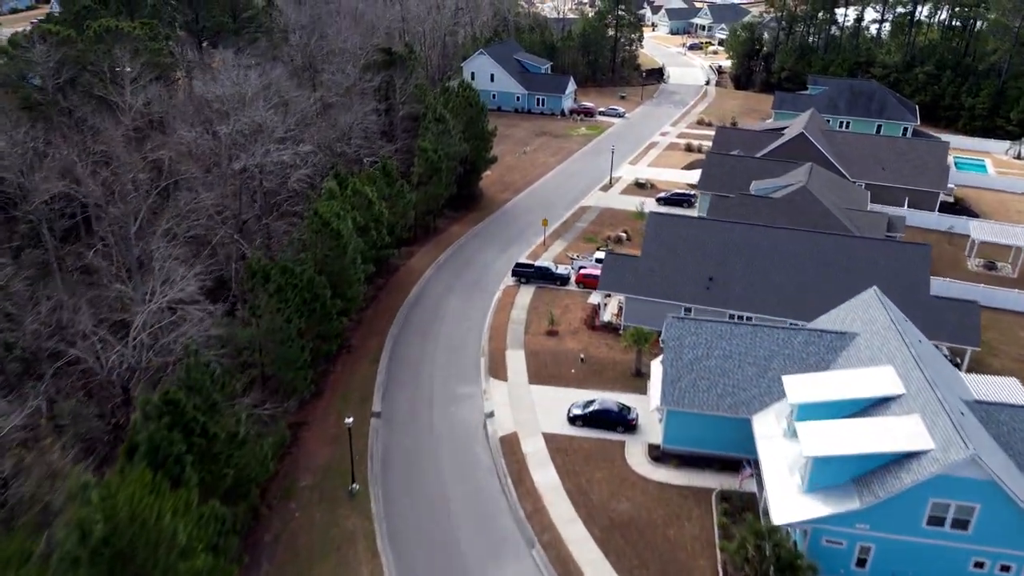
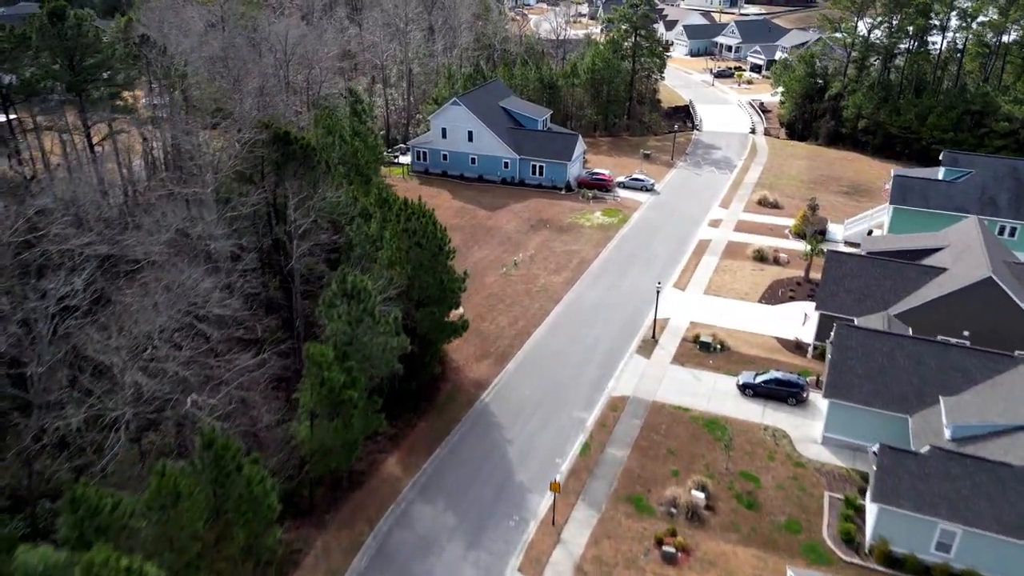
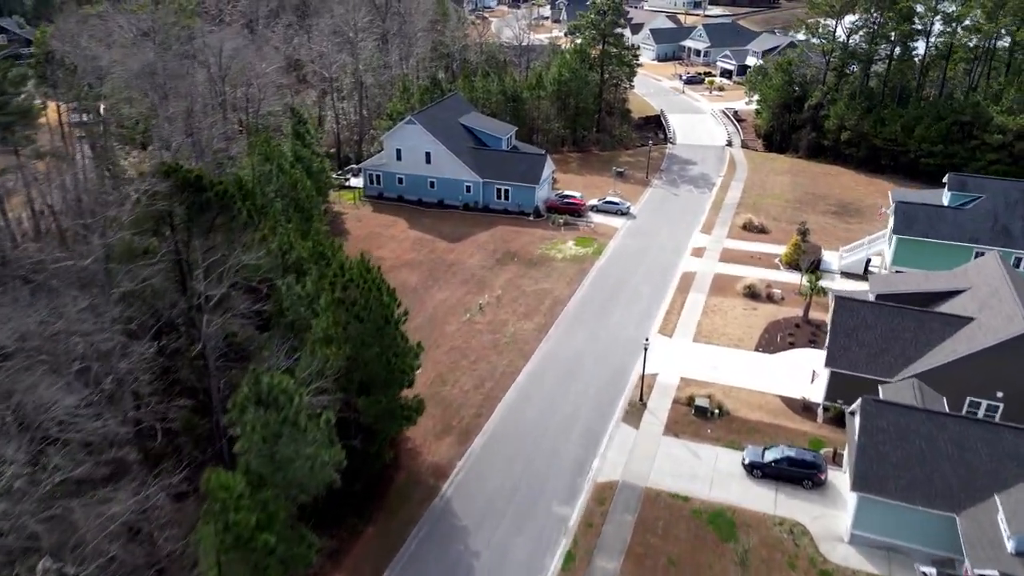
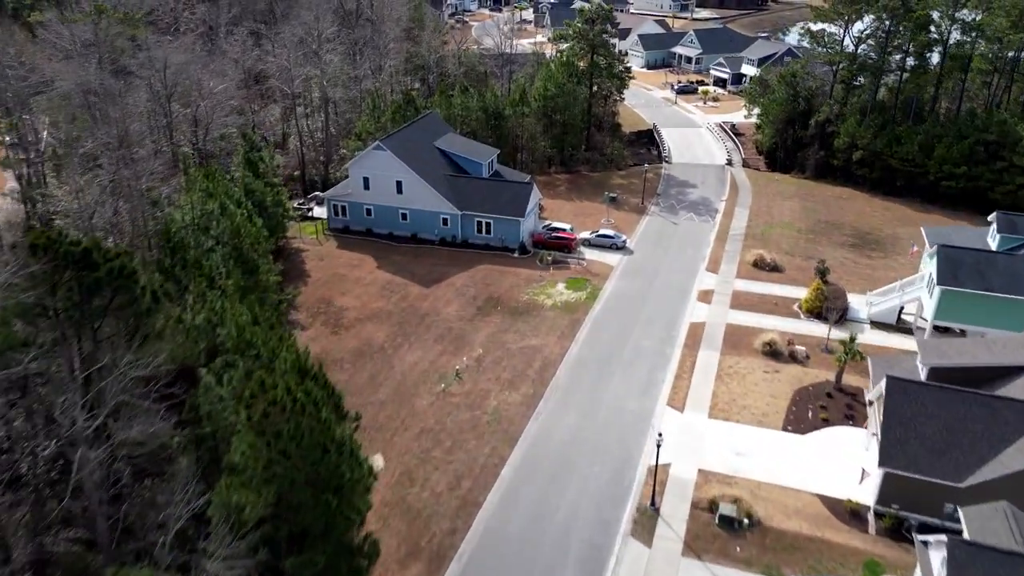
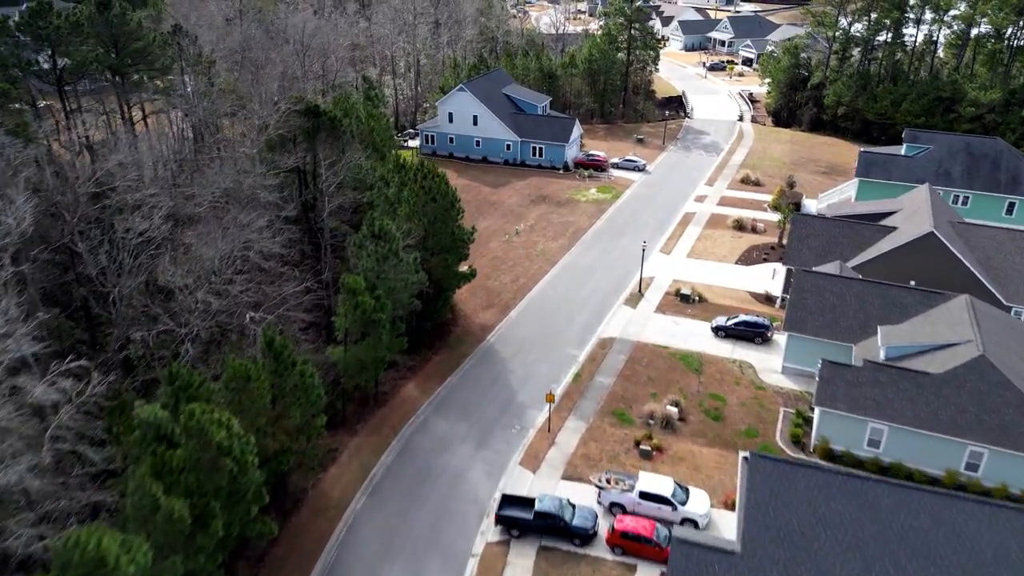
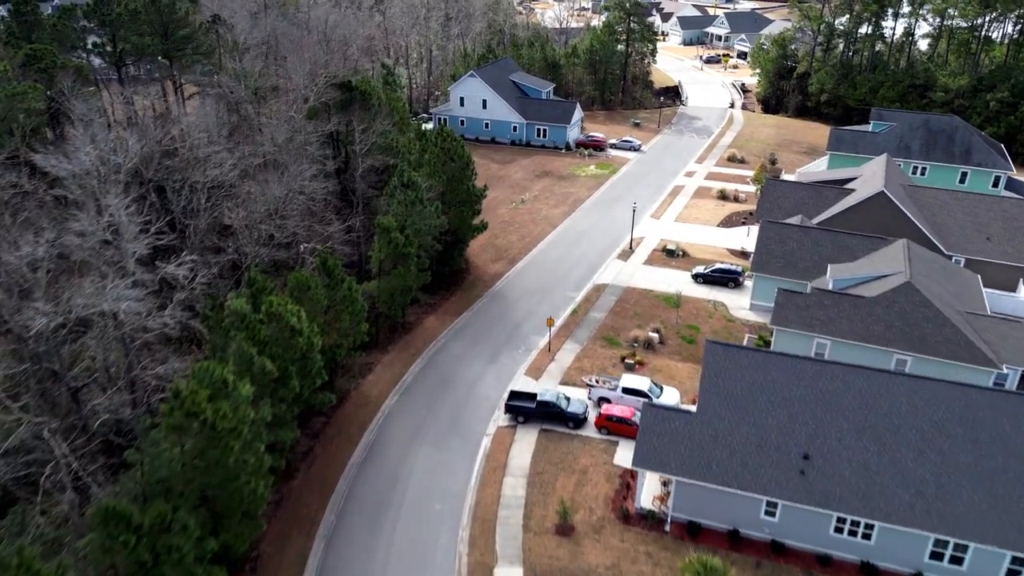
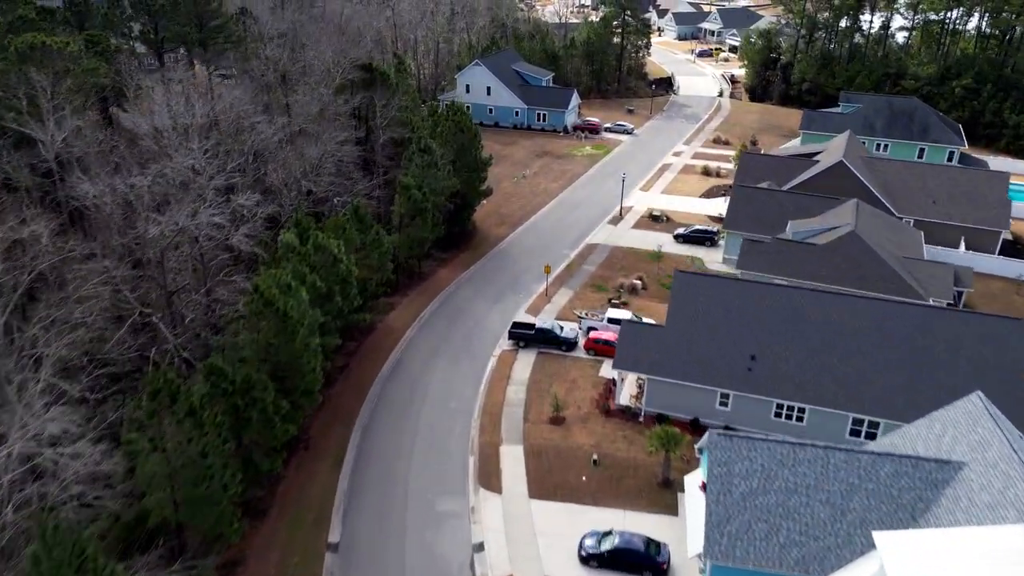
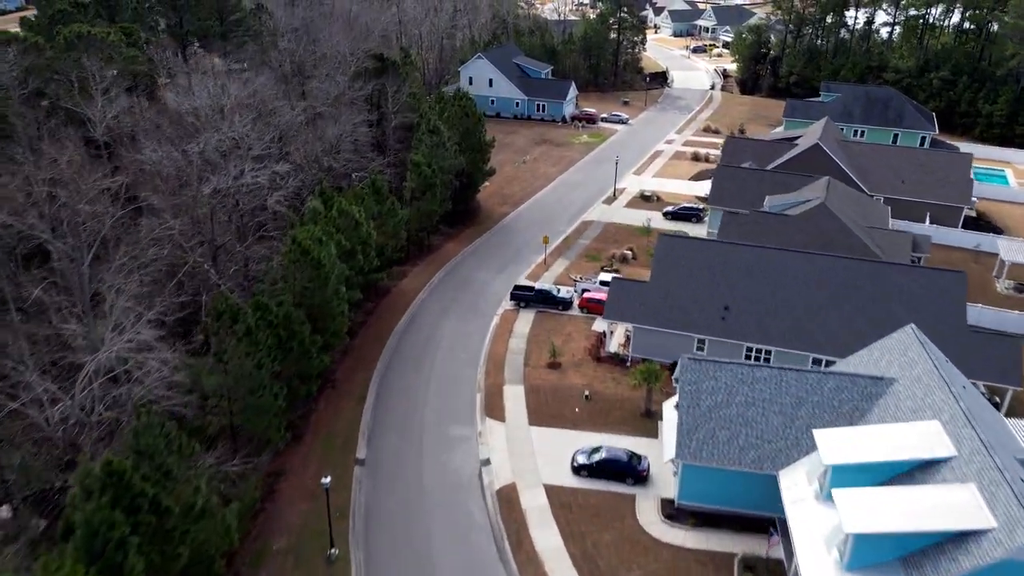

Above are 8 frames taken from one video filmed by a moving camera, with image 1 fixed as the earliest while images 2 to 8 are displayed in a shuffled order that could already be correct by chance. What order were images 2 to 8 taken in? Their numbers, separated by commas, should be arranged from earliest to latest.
8, 7, 6, 5, 2, 3, 4
